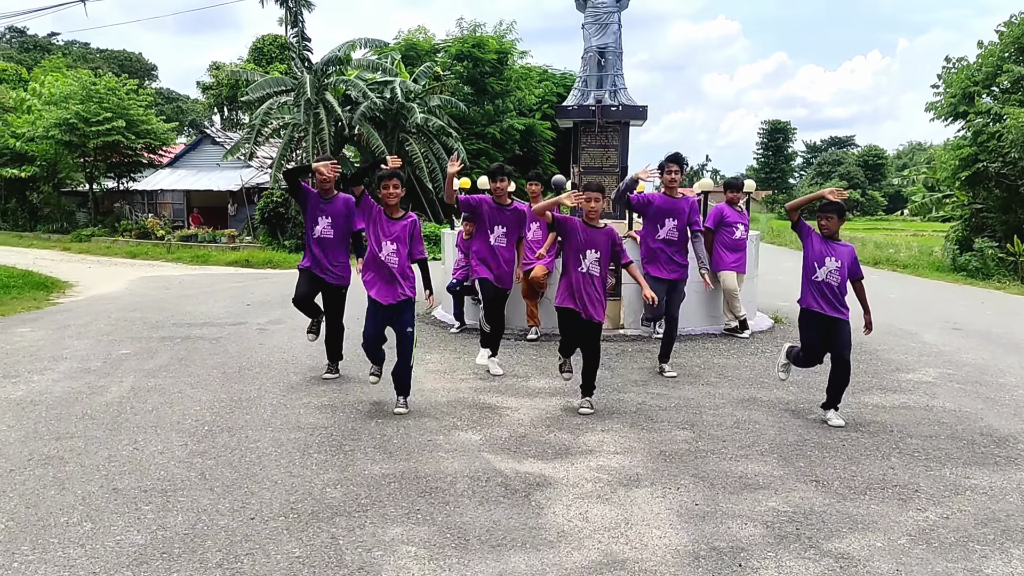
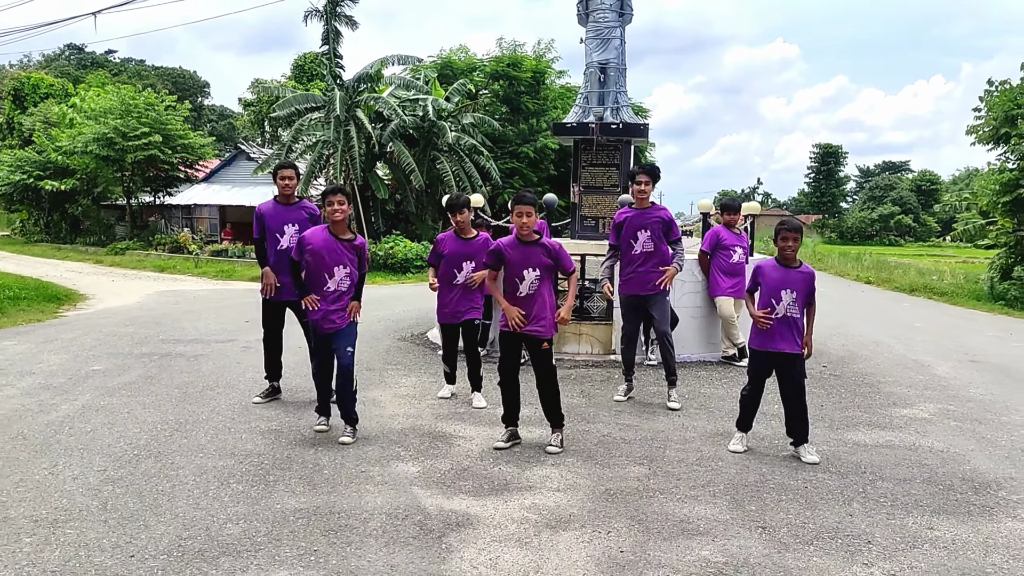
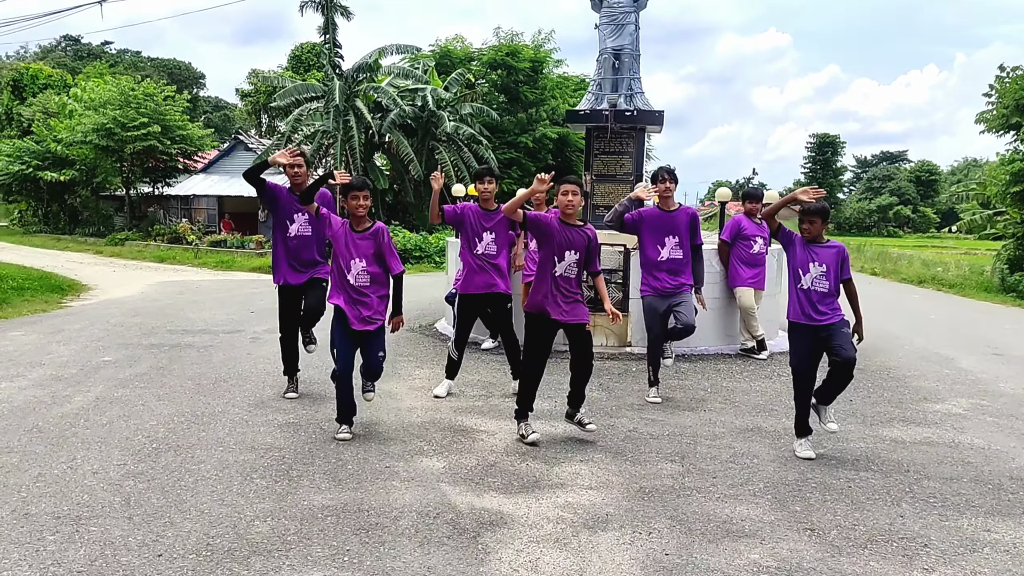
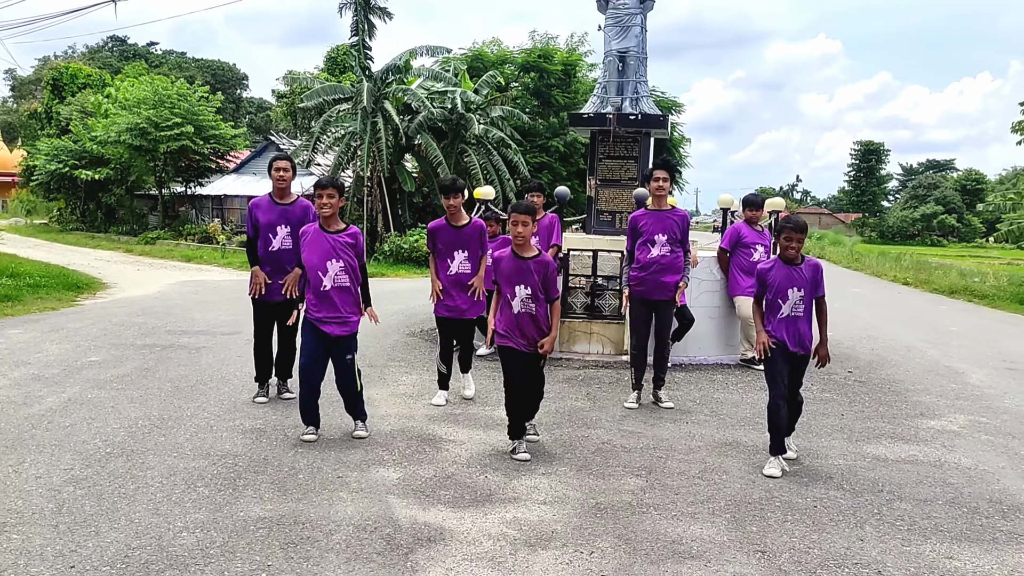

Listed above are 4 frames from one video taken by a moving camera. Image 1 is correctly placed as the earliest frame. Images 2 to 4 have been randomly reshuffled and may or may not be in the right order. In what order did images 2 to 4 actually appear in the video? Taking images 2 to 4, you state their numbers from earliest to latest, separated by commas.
3, 4, 2
